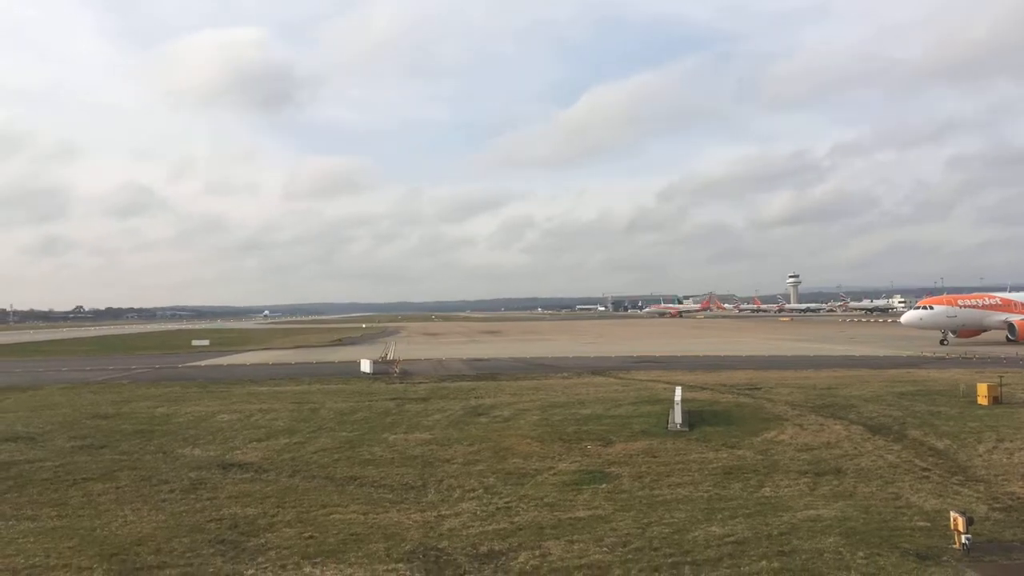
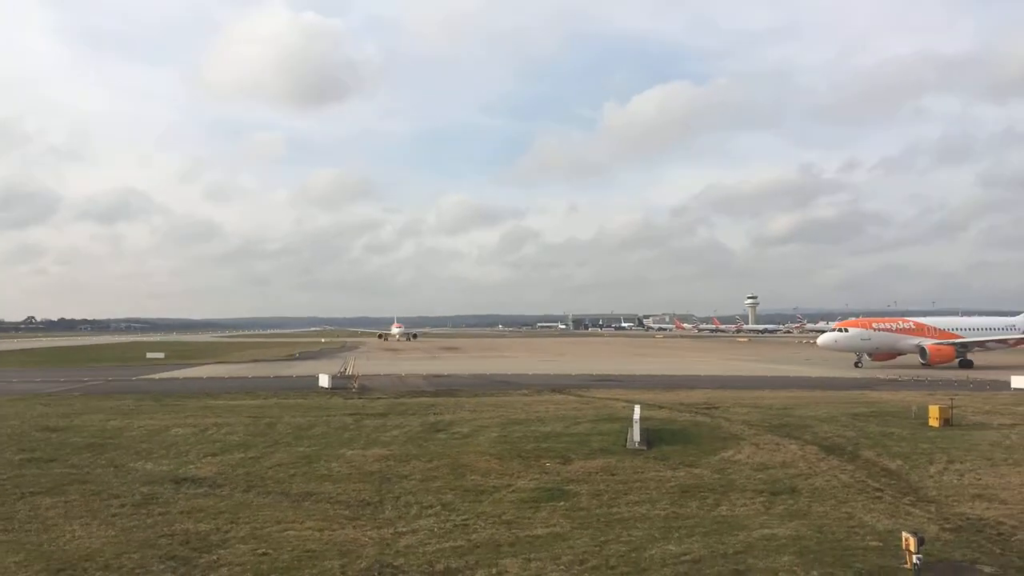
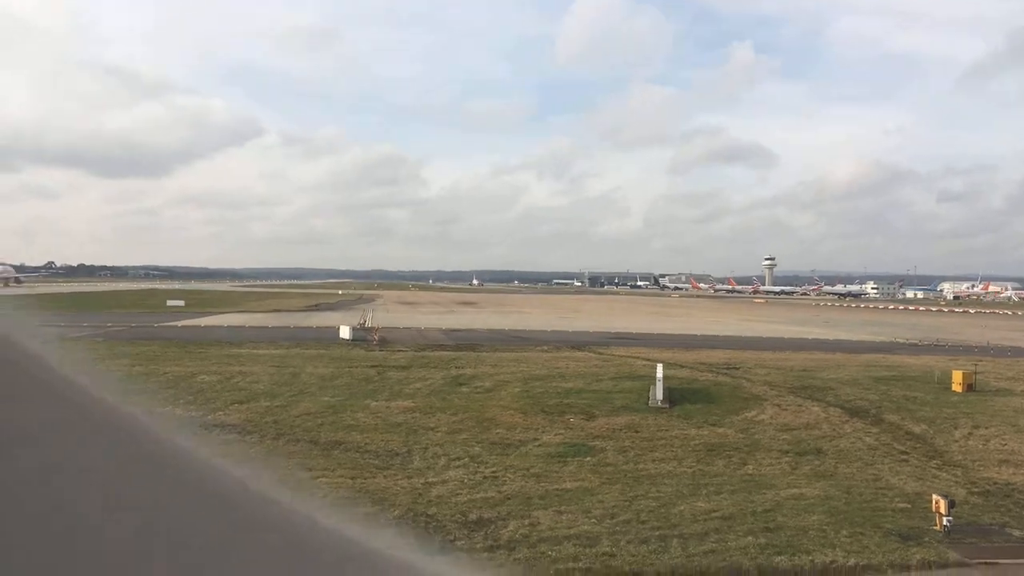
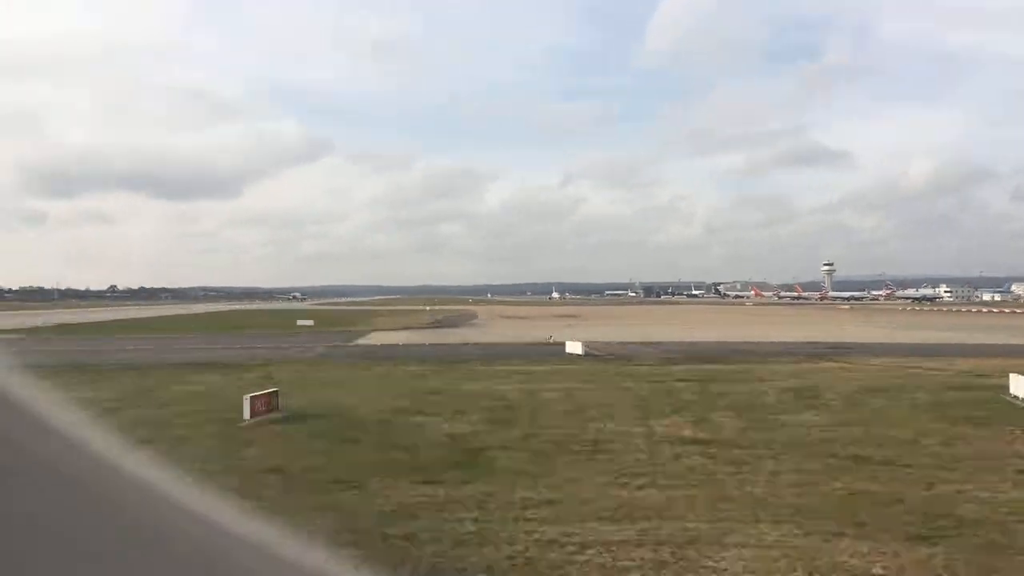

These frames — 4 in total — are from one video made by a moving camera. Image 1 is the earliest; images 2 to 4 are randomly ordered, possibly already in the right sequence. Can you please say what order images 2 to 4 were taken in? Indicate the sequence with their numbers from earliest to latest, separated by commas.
2, 3, 4
